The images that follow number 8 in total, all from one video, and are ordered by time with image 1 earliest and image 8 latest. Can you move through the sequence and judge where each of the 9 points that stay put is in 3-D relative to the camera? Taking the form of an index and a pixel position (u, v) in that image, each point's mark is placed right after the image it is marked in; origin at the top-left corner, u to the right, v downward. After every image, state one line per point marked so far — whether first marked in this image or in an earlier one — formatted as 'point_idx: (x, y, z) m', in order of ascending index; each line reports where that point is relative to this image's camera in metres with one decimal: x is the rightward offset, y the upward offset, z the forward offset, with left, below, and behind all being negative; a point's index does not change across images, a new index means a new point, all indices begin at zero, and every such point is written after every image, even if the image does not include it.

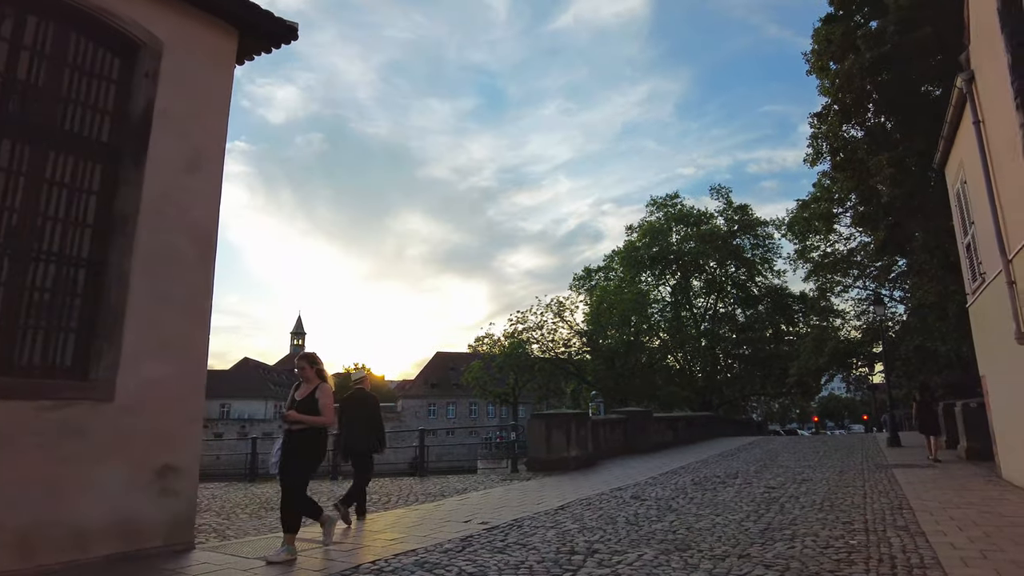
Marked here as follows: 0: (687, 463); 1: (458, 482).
0: (+3.9, -3.9, +14.7) m
1: (-1.0, -3.6, +12.3) m
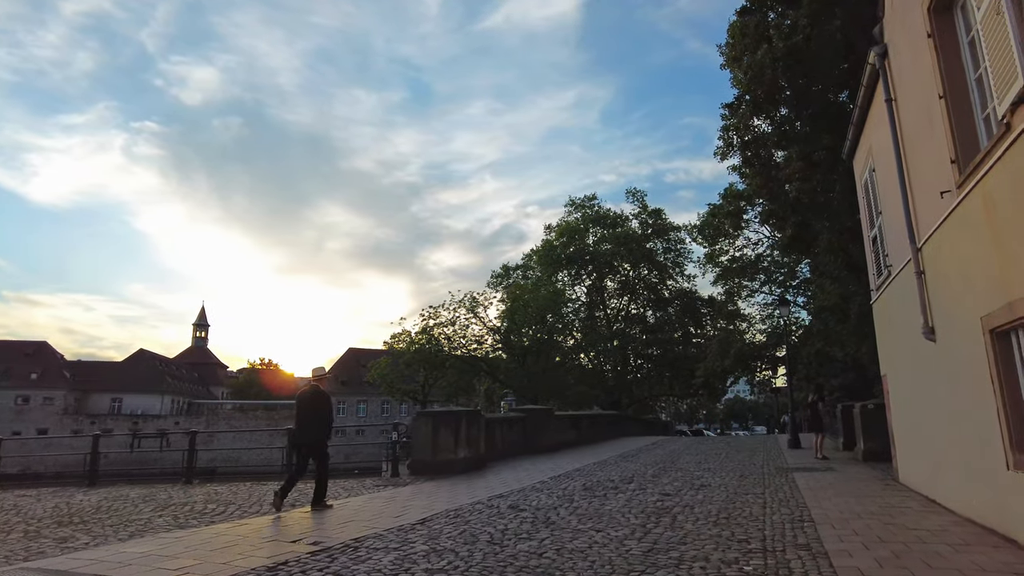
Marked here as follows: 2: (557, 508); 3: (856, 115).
0: (+1.5, -3.7, +13.7) m
1: (-3.0, -3.2, +10.8) m
2: (+0.5, -2.7, +8.0) m
3: (+5.2, +2.6, +10.0) m
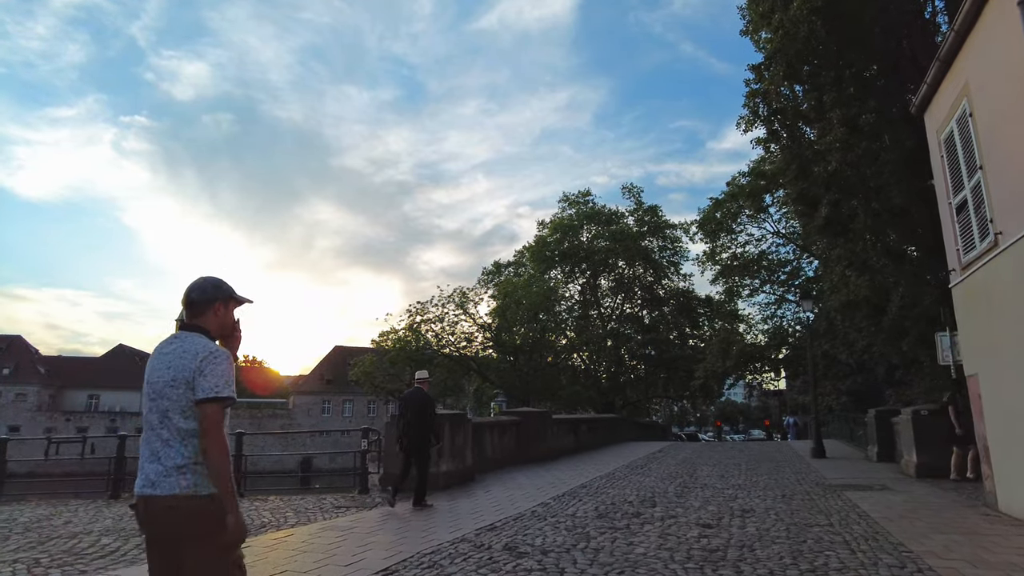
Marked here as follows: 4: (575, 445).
0: (+1.4, -3.4, +11.6) m
1: (-3.1, -2.9, +8.6) m
2: (+0.5, -2.3, +5.9) m
3: (+5.2, +2.9, +7.9) m
4: (+1.8, -4.4, +18.5) m
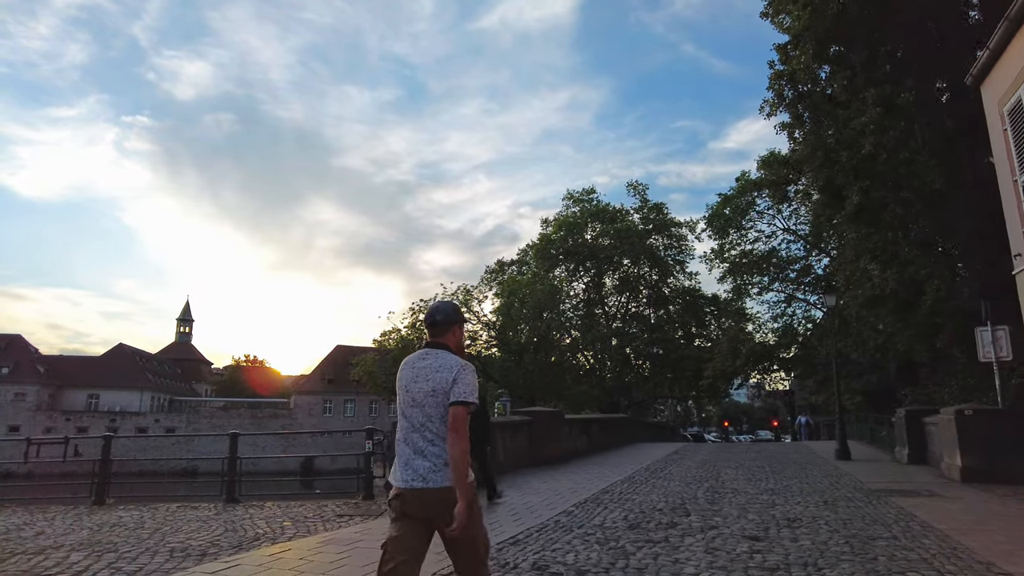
0: (+1.7, -3.2, +10.8) m
1: (-2.9, -2.7, +7.8) m
2: (+0.7, -2.2, +5.1) m
3: (+5.4, +3.0, +7.1) m
4: (+2.0, -4.3, +17.7) m
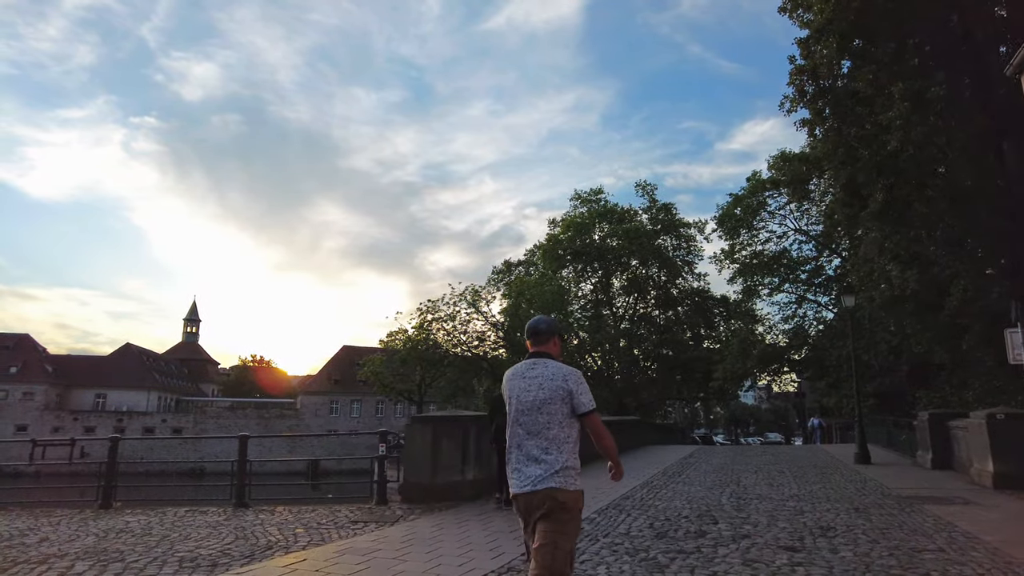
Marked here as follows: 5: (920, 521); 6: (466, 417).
0: (+1.9, -3.2, +10.5) m
1: (-2.6, -2.7, +7.5) m
2: (+1.0, -2.1, +4.8) m
3: (+5.6, +3.0, +6.7) m
4: (+2.3, -4.3, +17.4) m
5: (+4.7, -2.7, +7.7) m
6: (-0.7, -1.9, +9.7) m
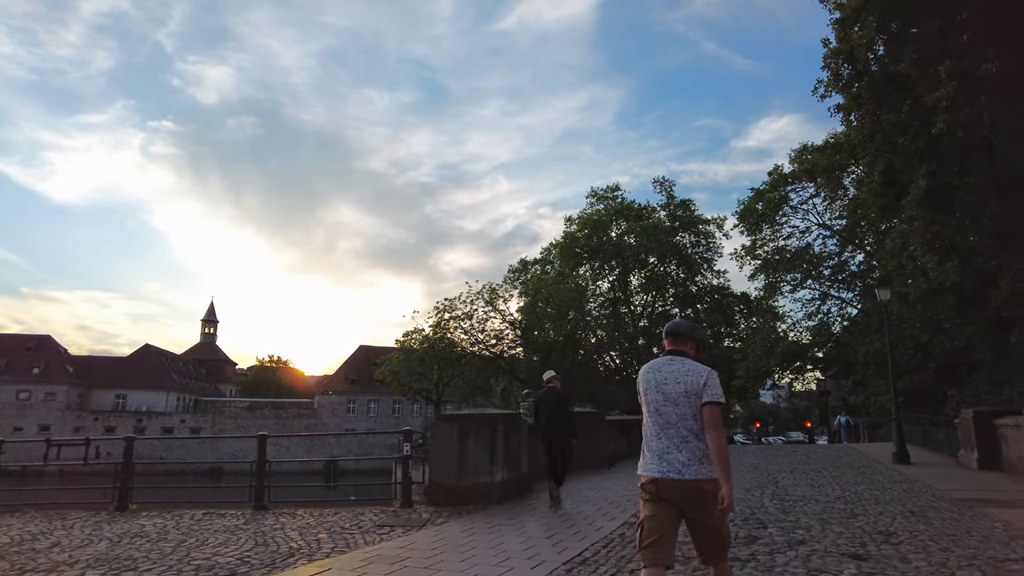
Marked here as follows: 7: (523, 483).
0: (+2.4, -3.1, +10.0) m
1: (-2.3, -2.6, +7.1) m
2: (+1.3, -2.0, +4.3) m
3: (+6.0, +3.2, +6.2) m
4: (+2.9, -4.1, +16.9) m
5: (+5.1, -2.6, +7.1) m
6: (-0.3, -1.8, +9.3) m
7: (+0.2, -2.9, +9.9) m
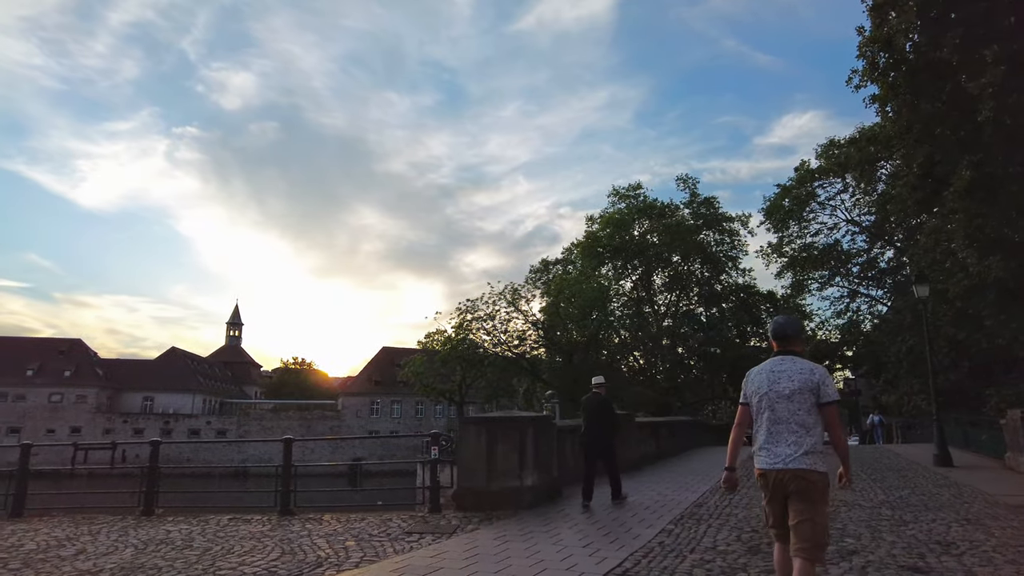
0: (+2.8, -3.0, +9.7) m
1: (-1.9, -2.6, +6.9) m
2: (+1.5, -2.0, +4.0) m
3: (+6.2, +3.3, +5.7) m
4: (+3.6, -4.1, +16.5) m
5: (+5.5, -2.5, +6.7) m
6: (+0.1, -1.8, +9.0) m
7: (+0.6, -2.9, +9.6) m
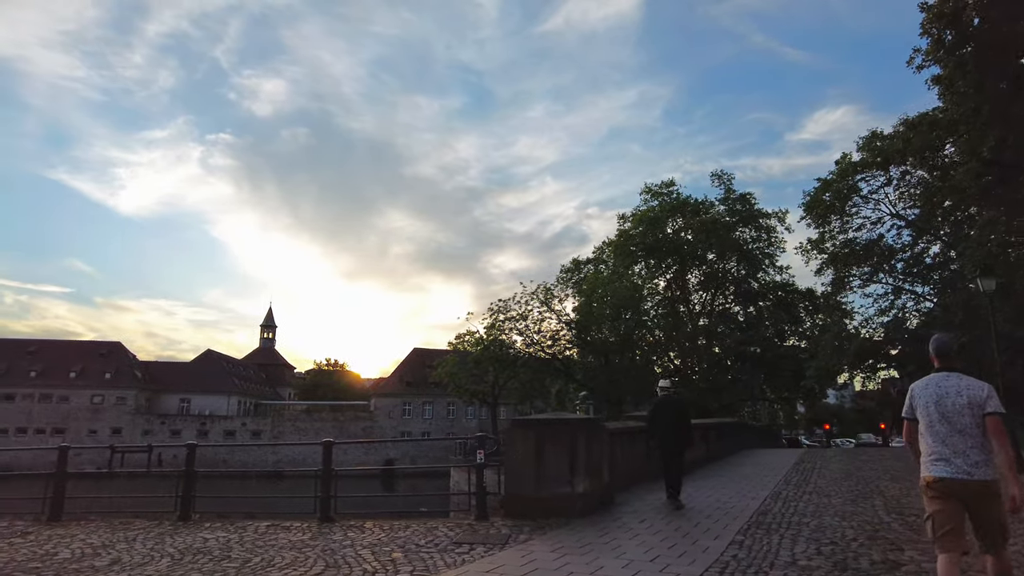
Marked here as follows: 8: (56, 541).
0: (+3.5, -2.9, +9.0) m
1: (-1.4, -2.5, +6.5) m
2: (+1.9, -1.9, +3.4) m
3: (+6.7, +3.4, +4.9) m
4: (+4.6, -4.0, +15.8) m
5: (+6.0, -2.4, +6.0) m
6: (+0.8, -1.7, +8.5) m
7: (+1.3, -2.8, +9.1) m
8: (-5.2, -2.8, +7.6) m
